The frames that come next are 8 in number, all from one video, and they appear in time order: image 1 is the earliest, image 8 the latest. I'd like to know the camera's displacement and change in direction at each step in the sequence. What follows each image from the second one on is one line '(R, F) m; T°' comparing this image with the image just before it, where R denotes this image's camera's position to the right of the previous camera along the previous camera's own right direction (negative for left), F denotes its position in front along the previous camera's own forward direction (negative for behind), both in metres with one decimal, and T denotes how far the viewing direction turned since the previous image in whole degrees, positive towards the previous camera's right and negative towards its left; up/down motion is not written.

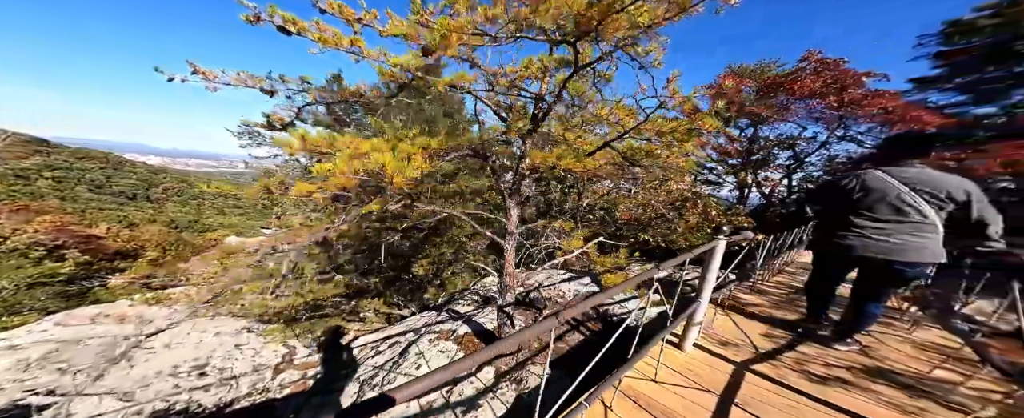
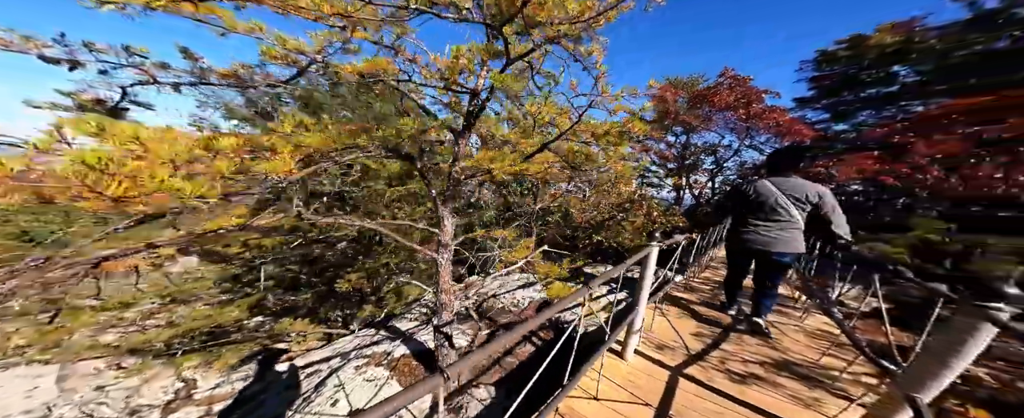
(+0.1, +0.1) m; +5°
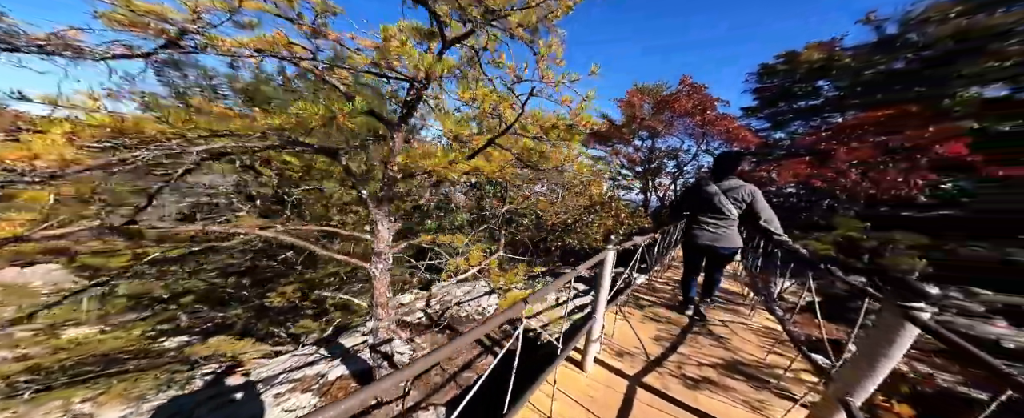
(+0.1, +0.2) m; +6°
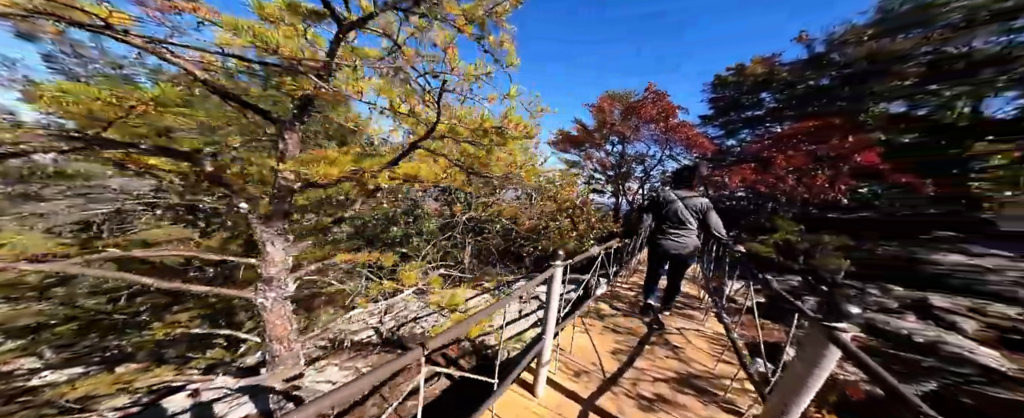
(+0.2, +0.2) m; +6°
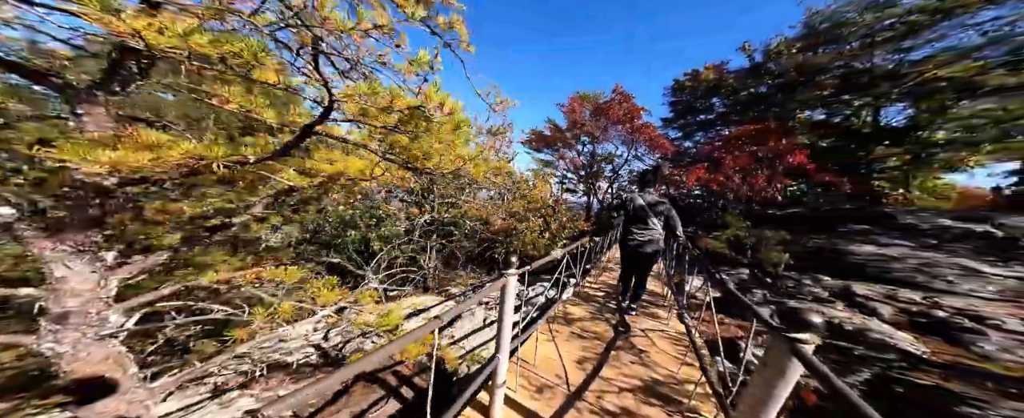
(+0.1, +0.2) m; +7°
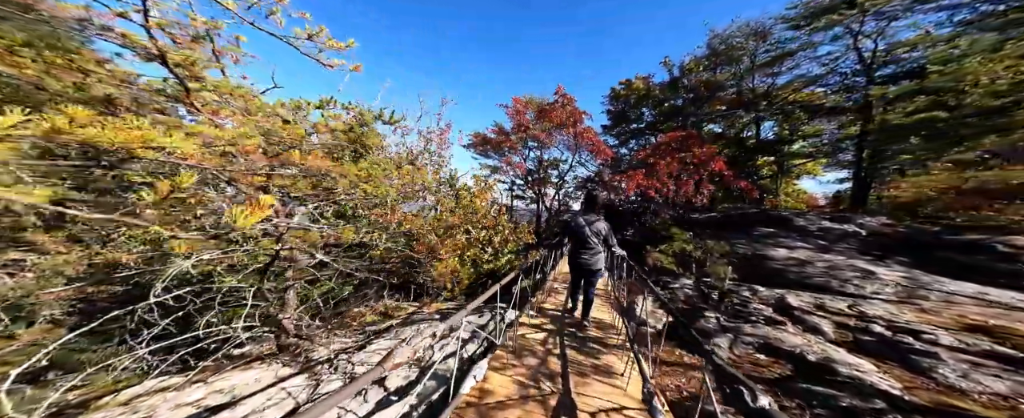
(+0.4, +1.2) m; +13°
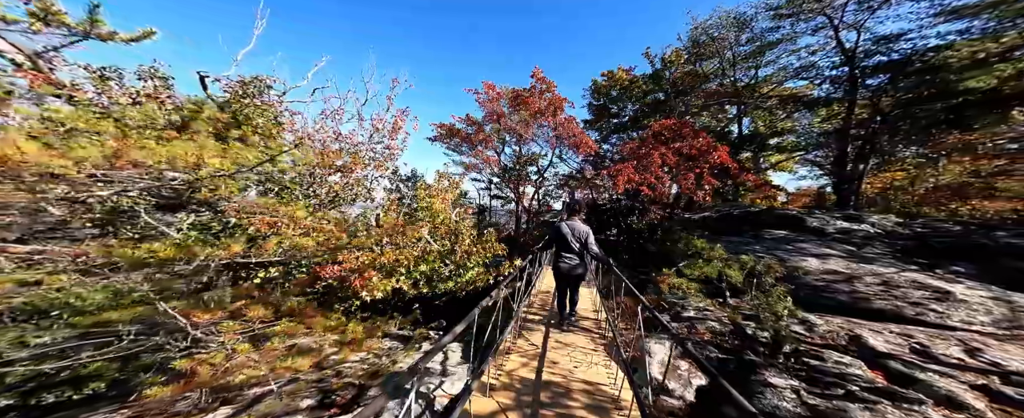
(+0.4, +1.8) m; +4°
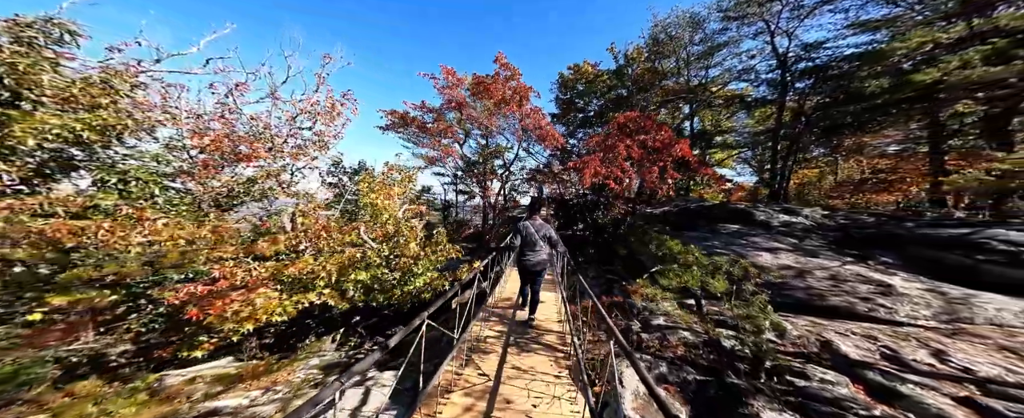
(+0.1, +0.7) m; +8°
